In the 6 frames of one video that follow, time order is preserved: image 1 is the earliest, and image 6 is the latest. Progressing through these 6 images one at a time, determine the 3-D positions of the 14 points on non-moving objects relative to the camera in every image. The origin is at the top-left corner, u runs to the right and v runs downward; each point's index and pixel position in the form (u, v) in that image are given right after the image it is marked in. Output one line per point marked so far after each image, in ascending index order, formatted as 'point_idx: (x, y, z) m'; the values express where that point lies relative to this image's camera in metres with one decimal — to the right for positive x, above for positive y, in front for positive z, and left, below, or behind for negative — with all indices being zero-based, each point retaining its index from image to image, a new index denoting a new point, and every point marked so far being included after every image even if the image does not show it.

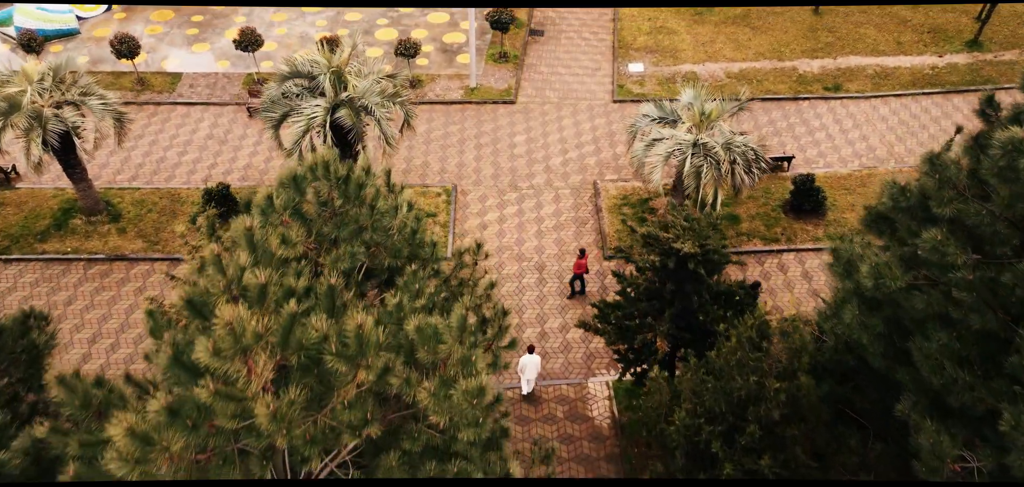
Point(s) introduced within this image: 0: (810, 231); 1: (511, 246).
0: (+6.5, +0.3, +18.2) m
1: (0.0, -0.1, +18.2) m
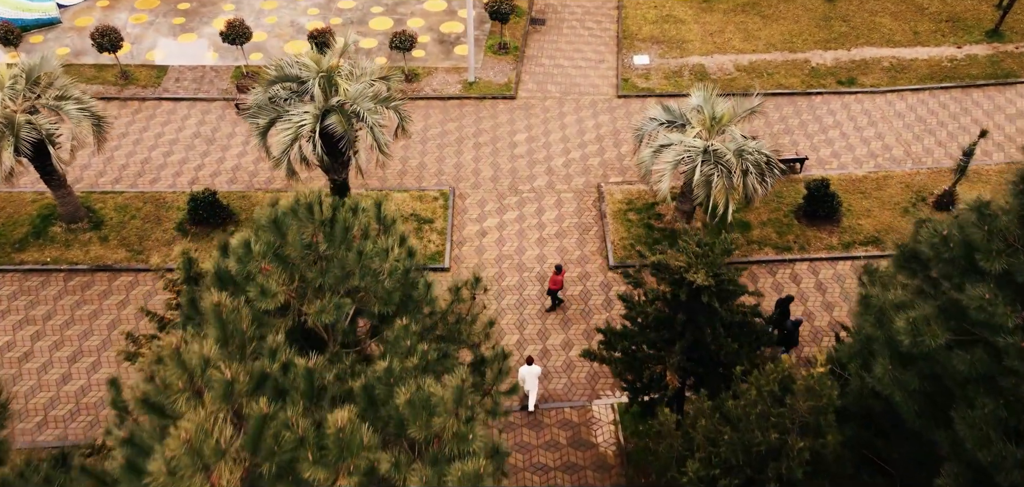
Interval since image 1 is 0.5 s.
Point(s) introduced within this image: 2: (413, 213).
0: (+6.5, +0.1, +17.4) m
1: (0.0, -0.3, +17.4) m
2: (-2.1, +0.7, +18.1) m
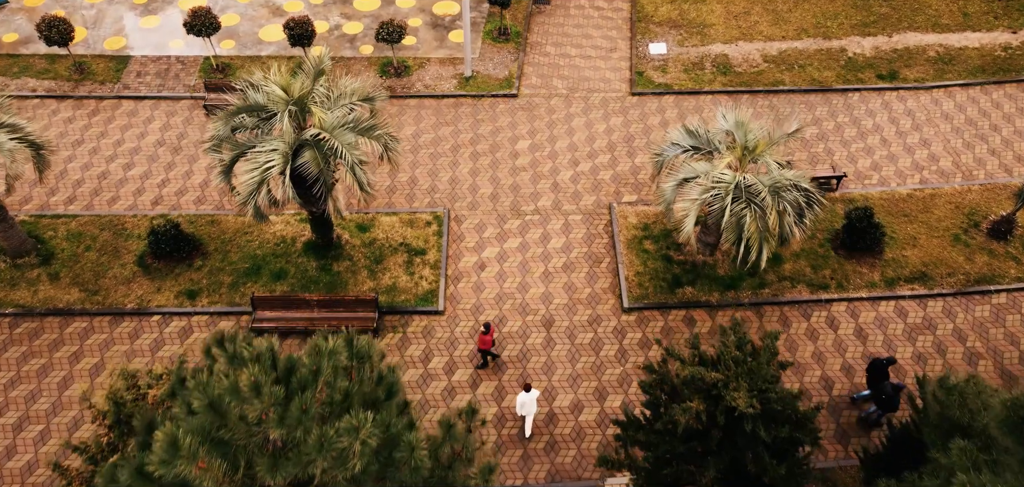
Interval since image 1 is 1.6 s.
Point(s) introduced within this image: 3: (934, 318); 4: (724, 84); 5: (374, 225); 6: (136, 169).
0: (+6.6, -0.6, +15.5) m
1: (0.0, -0.9, +15.5) m
2: (-2.1, 0.0, +16.1) m
3: (+7.6, -1.3, +15.0) m
4: (+5.0, +3.7, +19.4) m
5: (-2.7, +0.4, +16.3) m
6: (-8.0, +1.6, +17.6) m
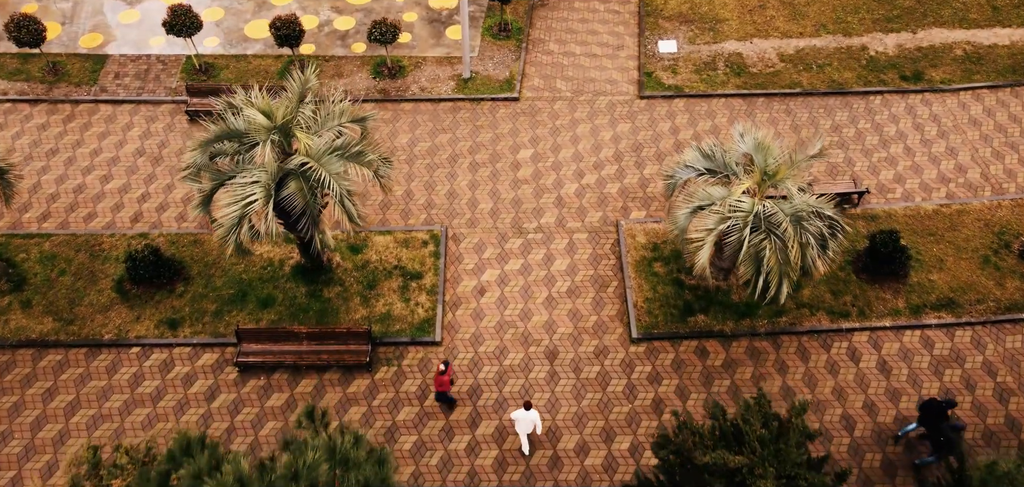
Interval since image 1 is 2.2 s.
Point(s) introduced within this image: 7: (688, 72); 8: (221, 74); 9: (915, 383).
0: (+6.6, -1.0, +14.6) m
1: (0.0, -1.4, +14.6) m
2: (-2.1, -0.4, +15.1) m
3: (+7.6, -1.8, +14.1) m
4: (+5.0, +3.5, +18.3) m
5: (-2.7, 0.0, +15.4) m
6: (-7.9, +1.2, +16.6) m
7: (+4.0, +3.9, +18.6) m
8: (-6.5, +3.8, +18.5) m
9: (+6.7, -2.3, +13.7) m
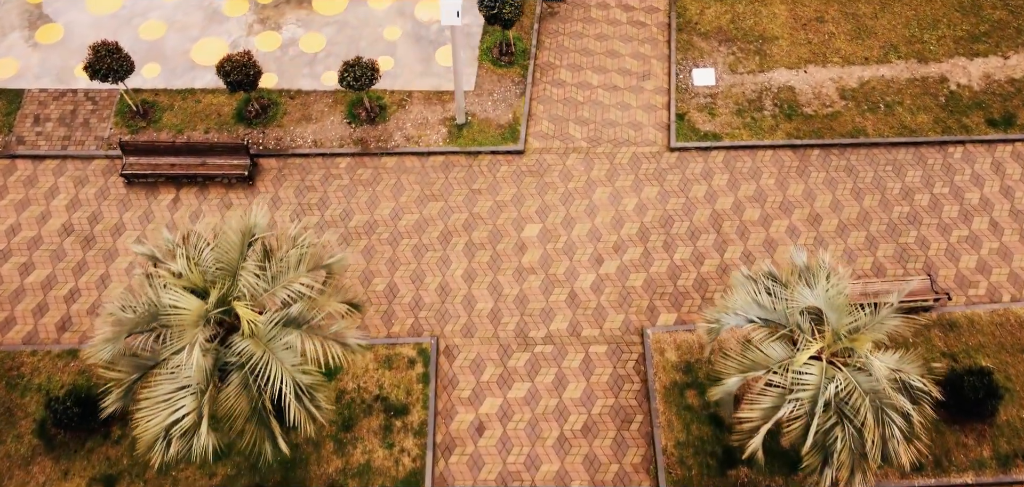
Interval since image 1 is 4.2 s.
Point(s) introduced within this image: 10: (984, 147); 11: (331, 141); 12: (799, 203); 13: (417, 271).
0: (+6.7, -3.0, +12.1) m
1: (+0.1, -3.3, +12.1) m
2: (-2.0, -2.3, +12.6) m
3: (+7.7, -3.8, +11.7) m
4: (+5.1, +2.0, +15.1) m
5: (-2.6, -1.9, +12.7) m
6: (-7.9, -0.5, +13.7) m
7: (+4.0, +2.4, +15.4) m
8: (-6.4, +2.3, +15.2) m
9: (+6.7, -4.4, +11.4) m
10: (+8.5, +1.7, +14.9) m
11: (-3.3, +1.9, +15.0) m
12: (+5.0, +0.7, +14.5) m
13: (-1.6, -0.5, +13.8) m
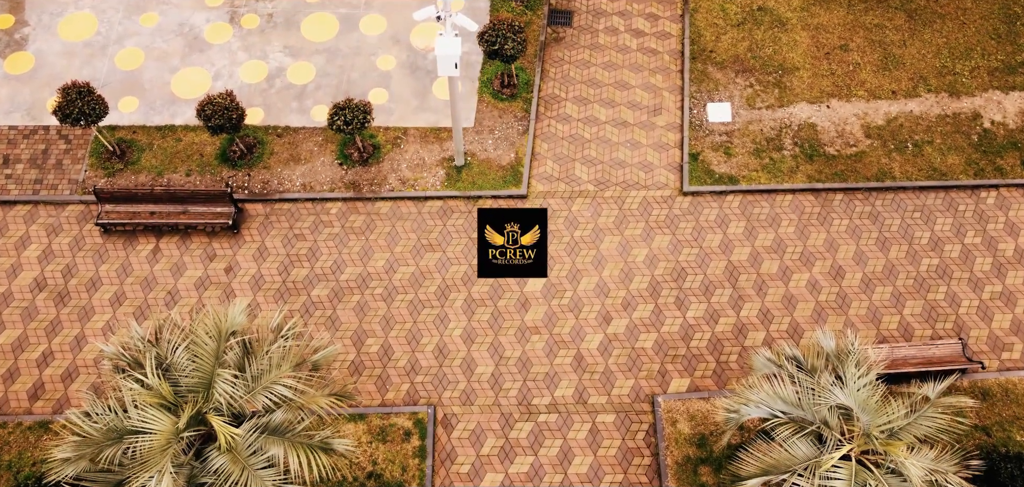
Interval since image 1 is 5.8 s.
0: (+6.7, -4.0, +11.3) m
1: (+0.1, -4.3, +11.4) m
2: (-2.0, -3.2, +11.8) m
3: (+7.7, -4.8, +11.0) m
4: (+5.1, +1.1, +14.1) m
5: (-2.6, -2.9, +11.9) m
6: (-7.8, -1.4, +12.9) m
7: (+4.1, +1.6, +14.4) m
8: (-6.4, +1.5, +14.3) m
9: (+6.8, -5.4, +10.7) m
10: (+8.5, +0.8, +13.9) m
11: (-3.2, +1.0, +14.1) m
12: (+5.0, -0.2, +13.5) m
13: (-1.6, -1.4, +12.9) m
